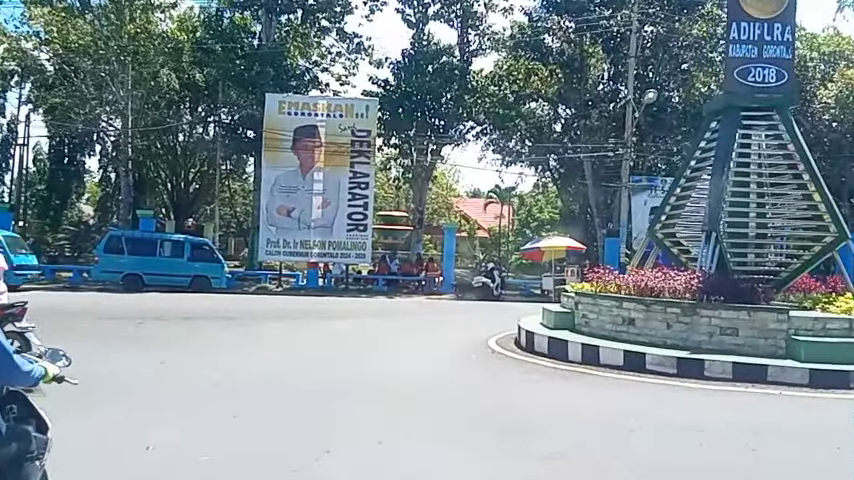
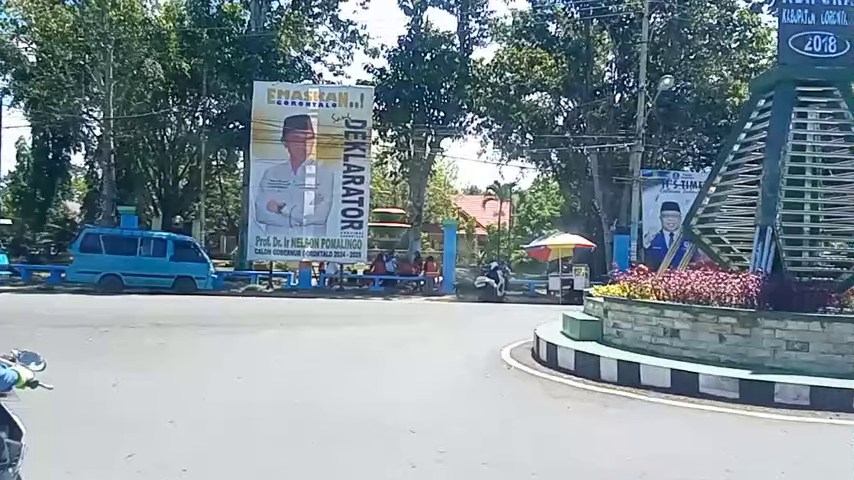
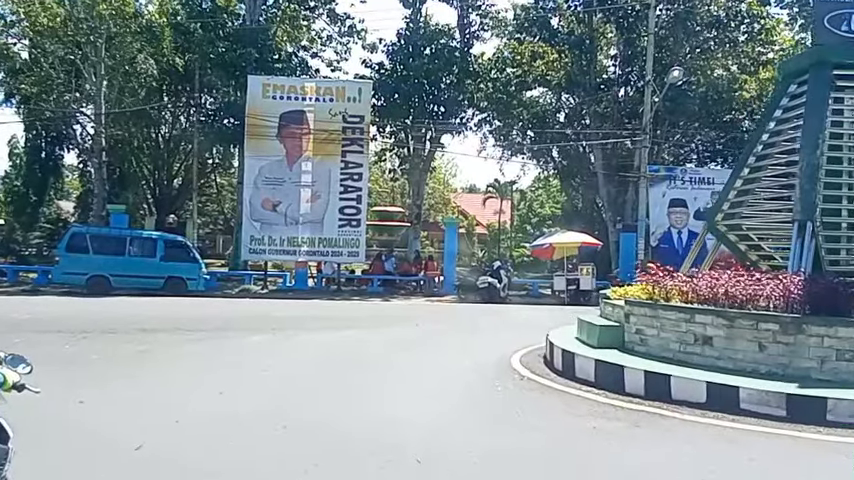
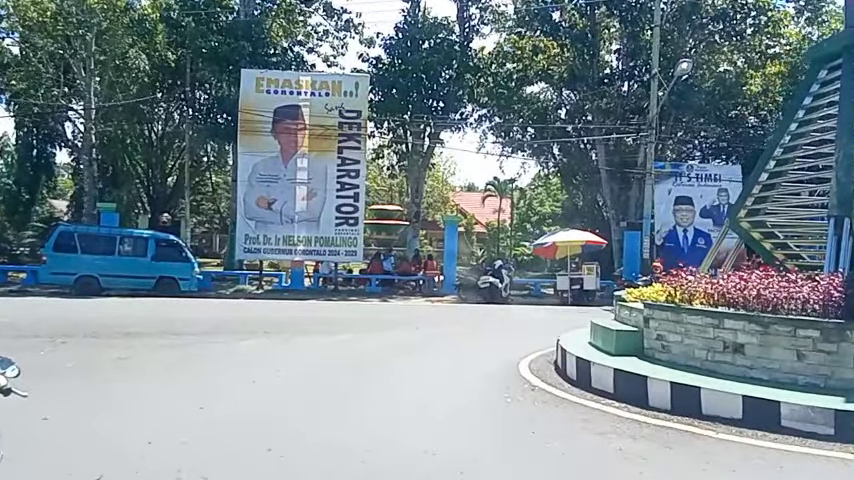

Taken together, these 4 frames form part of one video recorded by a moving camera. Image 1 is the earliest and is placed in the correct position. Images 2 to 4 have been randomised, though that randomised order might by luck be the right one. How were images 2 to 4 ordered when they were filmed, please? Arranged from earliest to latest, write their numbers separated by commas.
2, 3, 4
